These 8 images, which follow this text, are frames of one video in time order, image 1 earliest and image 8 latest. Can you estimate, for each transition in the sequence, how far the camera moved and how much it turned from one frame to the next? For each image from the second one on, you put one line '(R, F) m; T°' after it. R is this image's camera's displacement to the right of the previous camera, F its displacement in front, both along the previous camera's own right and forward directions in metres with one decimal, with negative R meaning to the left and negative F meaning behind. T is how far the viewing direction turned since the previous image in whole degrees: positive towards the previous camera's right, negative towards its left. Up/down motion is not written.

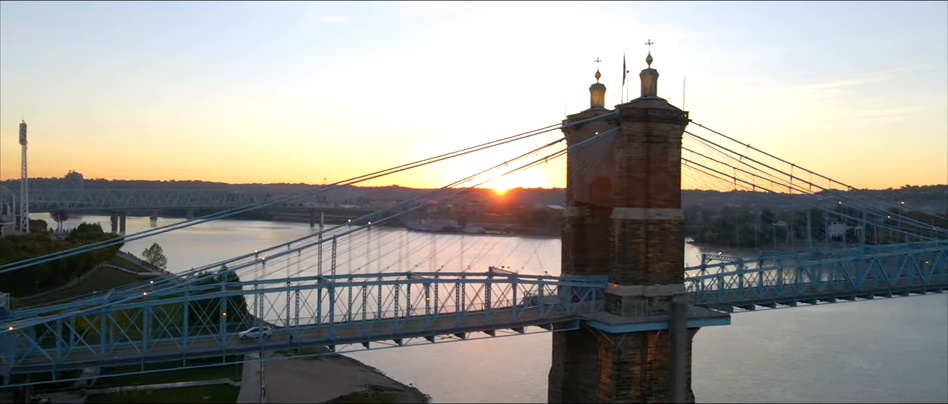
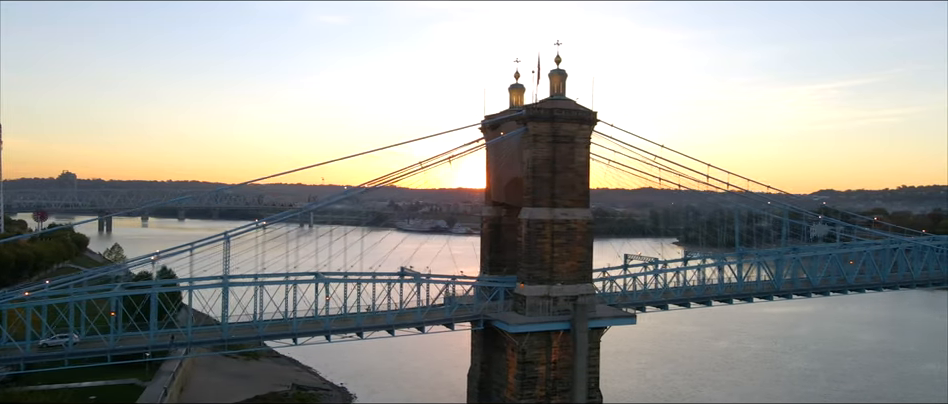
(+4.2, -0.1) m; 0°
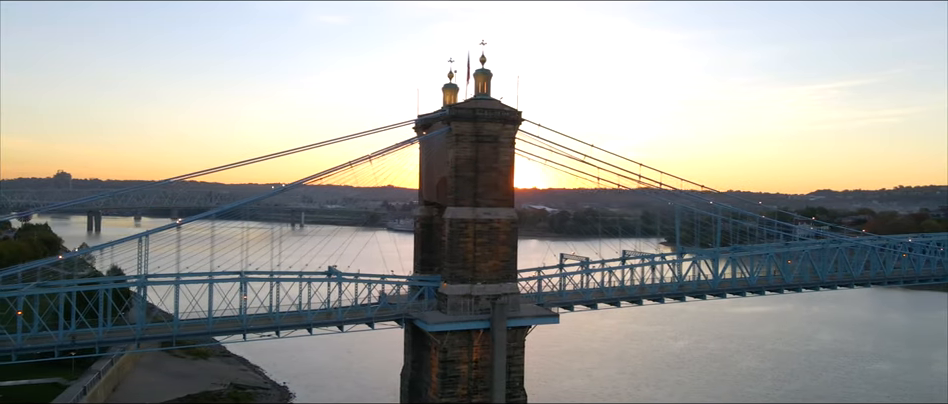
(+3.5, -0.1) m; 0°
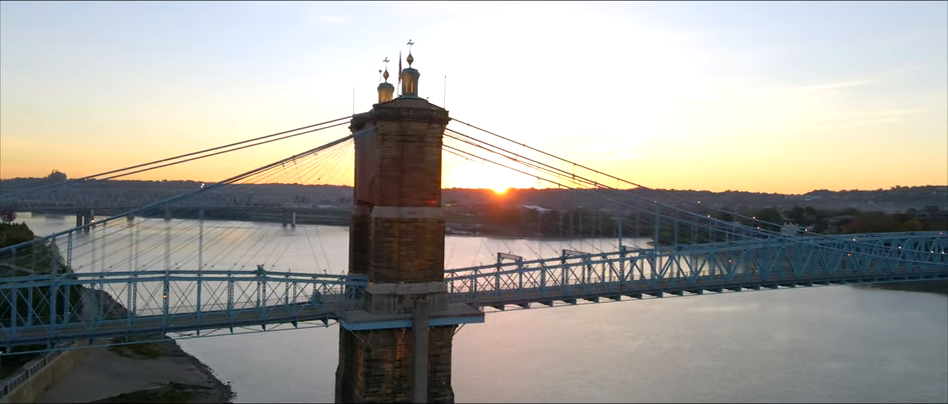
(+3.4, 0.0) m; 0°
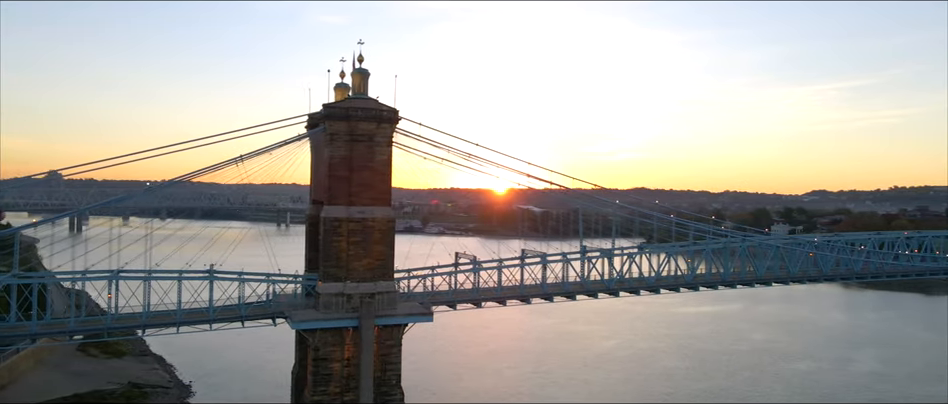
(+2.3, 0.0) m; 0°
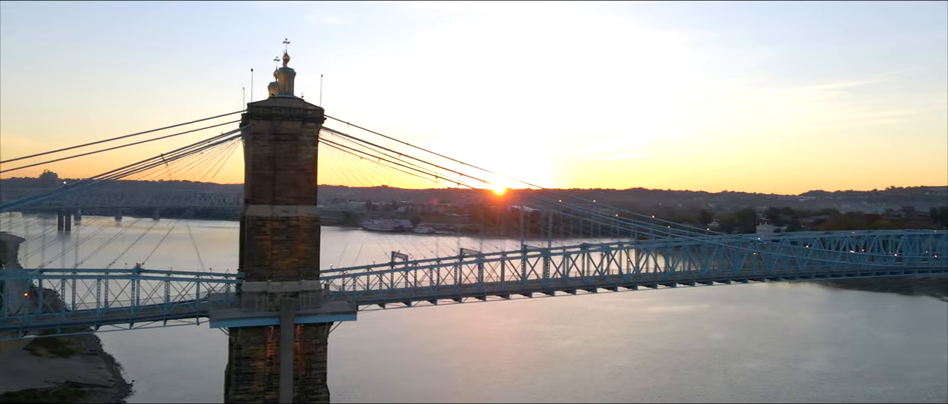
(+3.5, 0.0) m; 0°
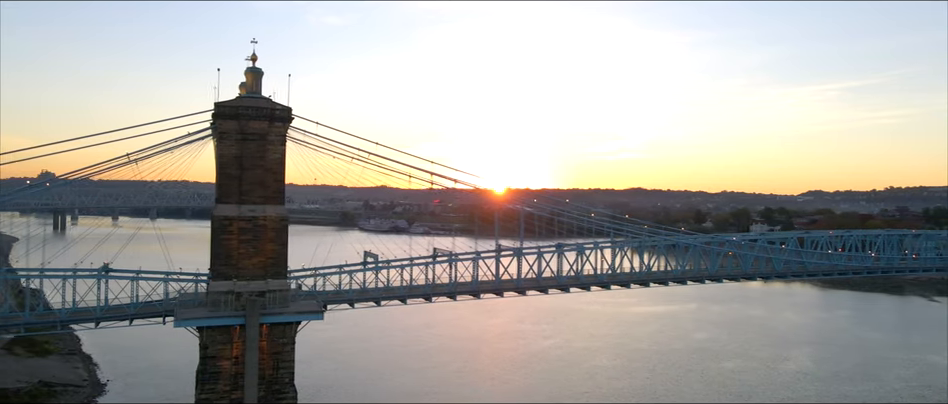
(+1.5, 0.0) m; 0°
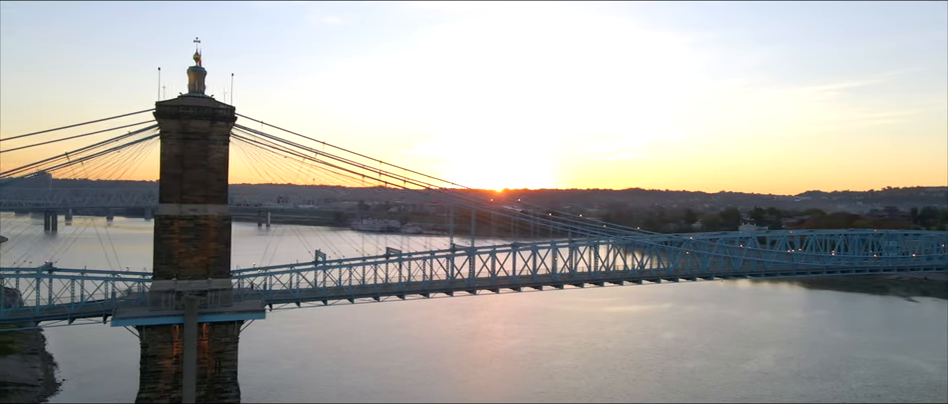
(+2.7, 0.0) m; 0°
